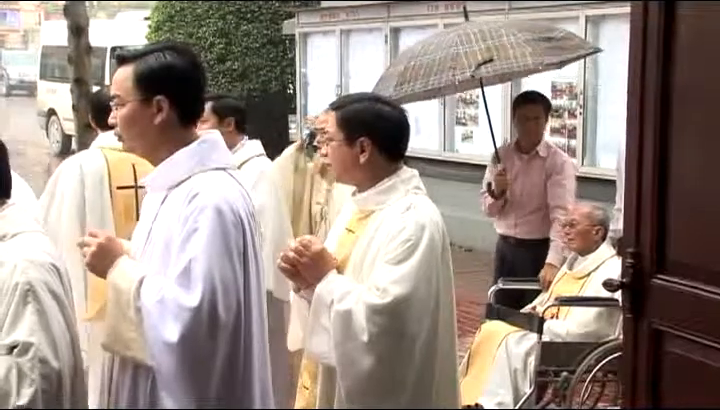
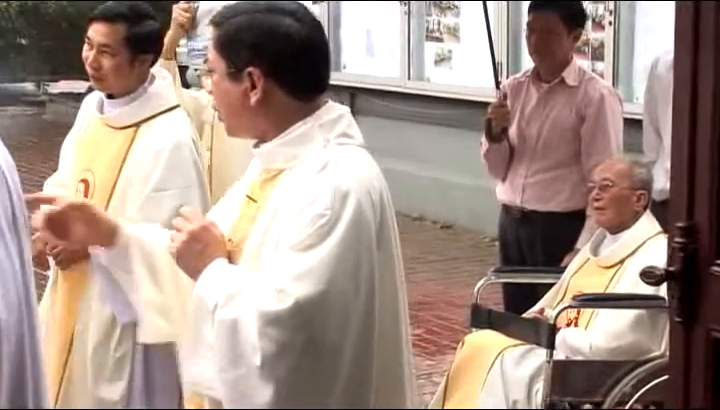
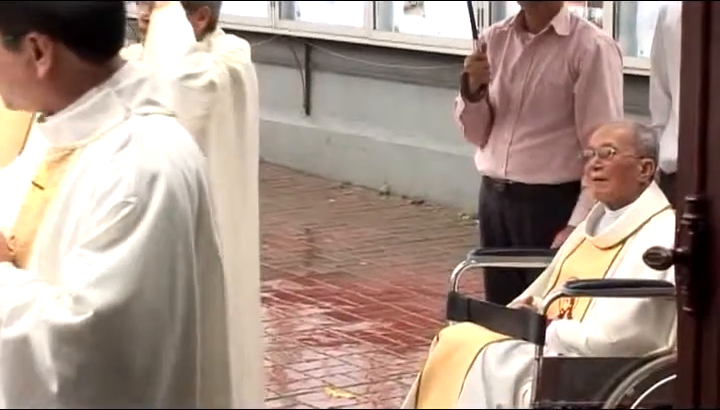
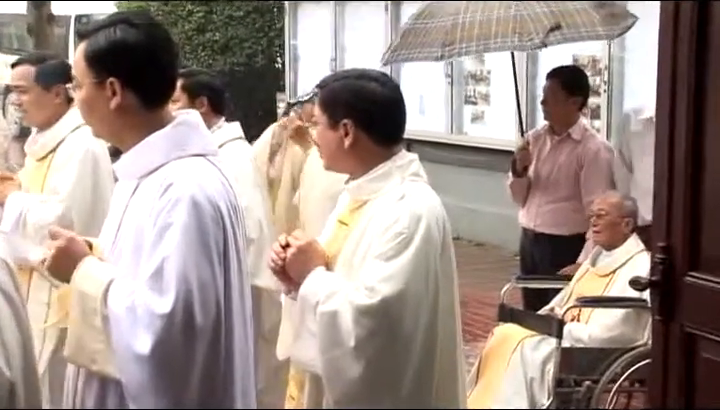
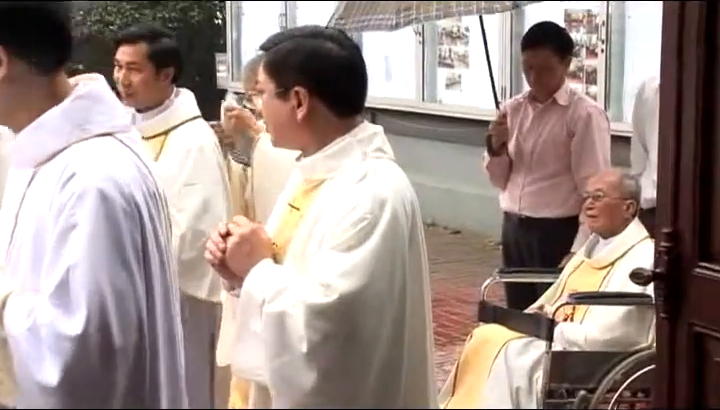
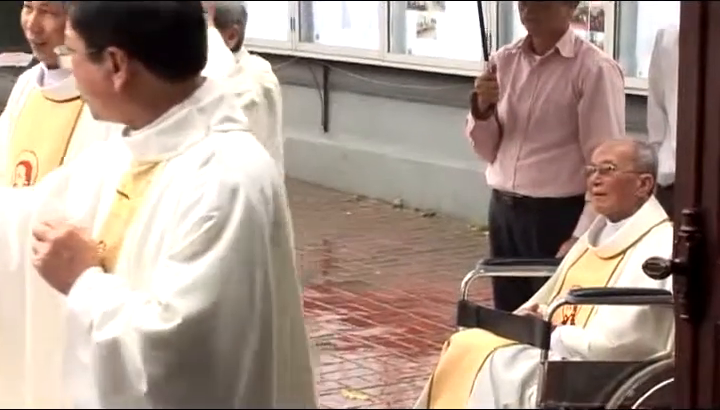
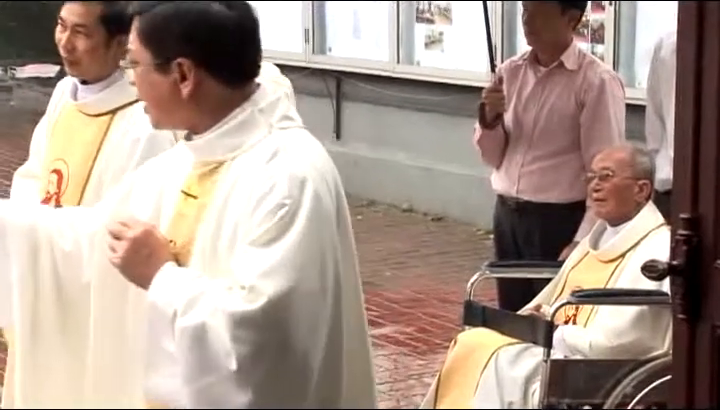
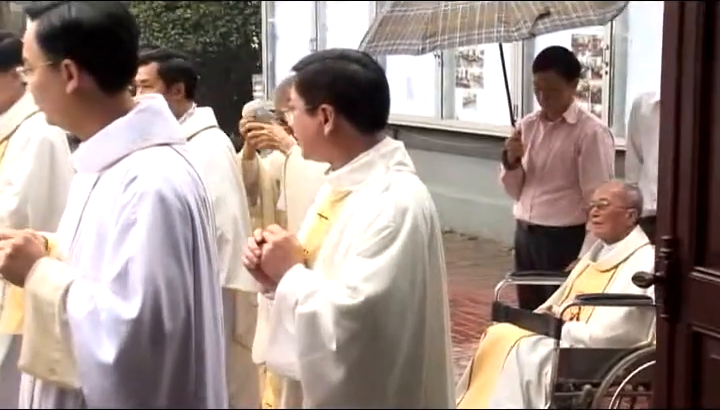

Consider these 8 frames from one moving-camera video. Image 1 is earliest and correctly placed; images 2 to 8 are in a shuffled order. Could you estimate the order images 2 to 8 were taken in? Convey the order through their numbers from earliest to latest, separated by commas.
4, 8, 5, 2, 7, 6, 3
